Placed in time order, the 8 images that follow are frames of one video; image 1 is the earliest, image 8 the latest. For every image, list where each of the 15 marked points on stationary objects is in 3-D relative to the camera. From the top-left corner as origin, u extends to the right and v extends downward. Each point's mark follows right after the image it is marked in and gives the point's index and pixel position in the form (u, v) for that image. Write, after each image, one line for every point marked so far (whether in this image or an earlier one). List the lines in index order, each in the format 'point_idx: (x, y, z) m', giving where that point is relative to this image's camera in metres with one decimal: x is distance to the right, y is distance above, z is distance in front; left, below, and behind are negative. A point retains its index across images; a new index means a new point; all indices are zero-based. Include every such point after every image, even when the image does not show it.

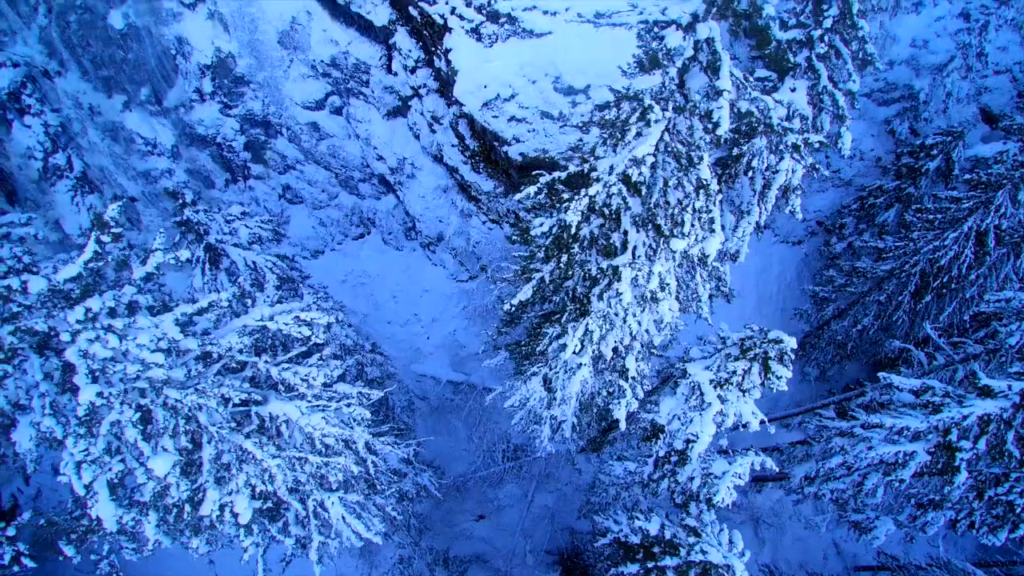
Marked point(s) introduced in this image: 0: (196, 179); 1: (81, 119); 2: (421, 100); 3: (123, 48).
0: (-10.7, +3.7, +17.3) m
1: (-13.4, +5.3, +15.9) m
2: (-2.8, +5.6, +15.2) m
3: (-11.7, +7.2, +15.3) m
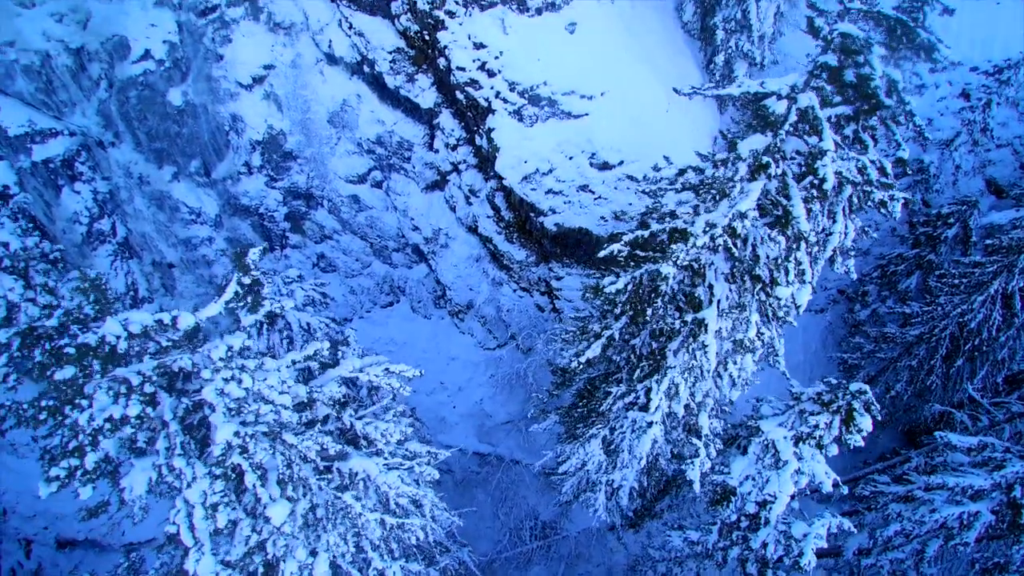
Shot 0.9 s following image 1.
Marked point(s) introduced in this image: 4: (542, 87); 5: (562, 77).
0: (-9.6, +1.4, +17.7) m
1: (-12.3, +3.2, +16.5) m
2: (-1.7, +3.6, +16.1) m
3: (-10.6, +5.2, +16.3) m
4: (+0.8, +5.4, +14.0) m
5: (+1.3, +5.7, +14.0) m
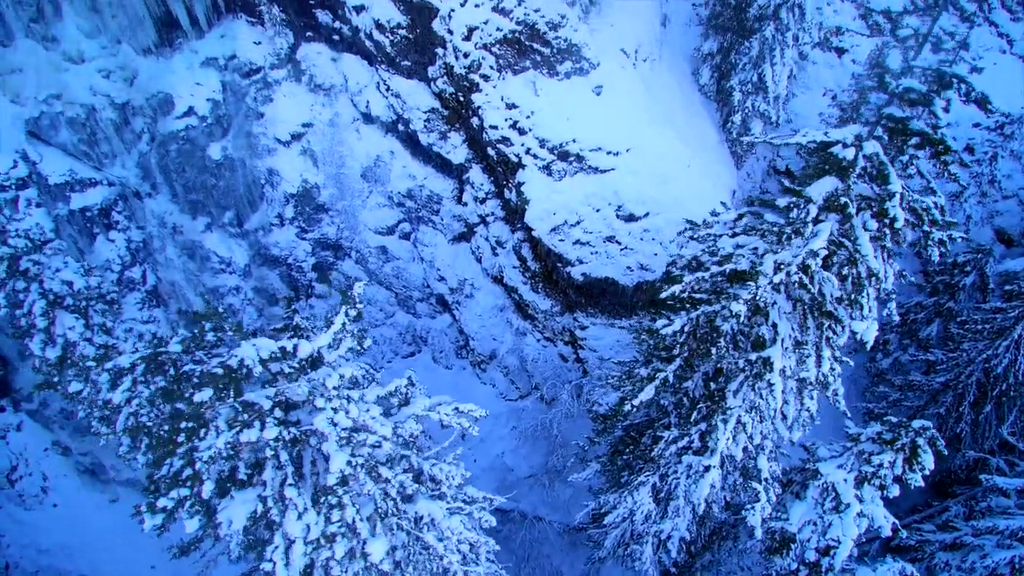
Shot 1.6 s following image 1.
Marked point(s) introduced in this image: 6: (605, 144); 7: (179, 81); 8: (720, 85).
0: (-8.8, -0.3, +17.9) m
1: (-11.4, +1.6, +16.8) m
2: (-0.9, +2.0, +16.6) m
3: (-9.7, +3.6, +16.8) m
4: (+1.7, +4.1, +14.7) m
5: (+2.2, +4.4, +14.8) m
6: (+2.7, +4.2, +14.9) m
7: (-10.4, +6.5, +16.1) m
8: (+6.2, +6.2, +15.6) m
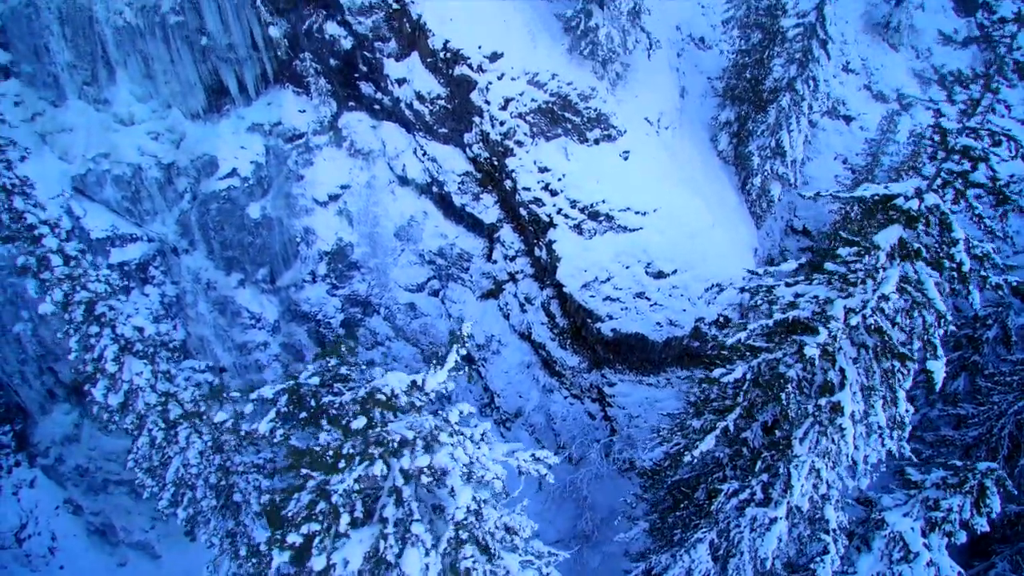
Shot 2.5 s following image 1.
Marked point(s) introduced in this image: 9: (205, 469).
0: (-7.8, -2.3, +17.8) m
1: (-10.4, -0.2, +17.0) m
2: (+0.1, +0.2, +17.0) m
3: (-8.7, +1.8, +17.3) m
4: (+2.7, +2.5, +15.4) m
5: (+3.2, +2.8, +15.5) m
6: (+3.7, +2.5, +15.6) m
7: (-9.4, +4.7, +16.9) m
8: (+7.2, +4.4, +16.6) m
9: (-6.5, -3.9, +11.1) m
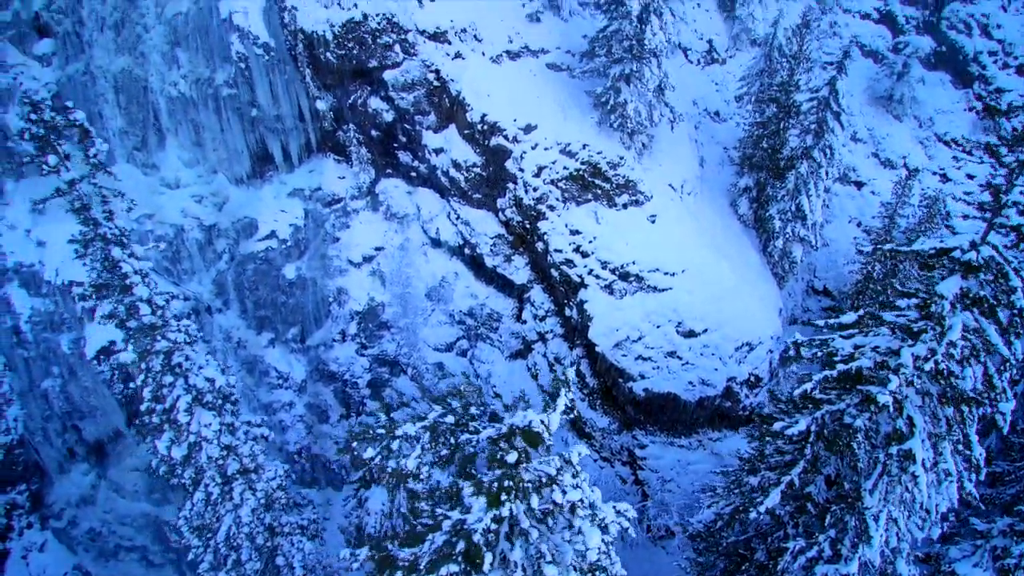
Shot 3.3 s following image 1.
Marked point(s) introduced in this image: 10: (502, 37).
0: (-6.8, -4.3, +17.6) m
1: (-9.4, -2.1, +17.1) m
2: (+1.1, -1.8, +17.1) m
3: (-7.7, -0.2, +17.6) m
4: (+3.7, +0.7, +15.9) m
5: (+4.2, +1.0, +16.0) m
6: (+4.7, +0.7, +16.0) m
7: (-8.4, +2.7, +17.6) m
8: (+8.2, +2.5, +17.3) m
9: (-5.5, -5.0, +10.8) m
10: (-0.2, +8.2, +16.9) m
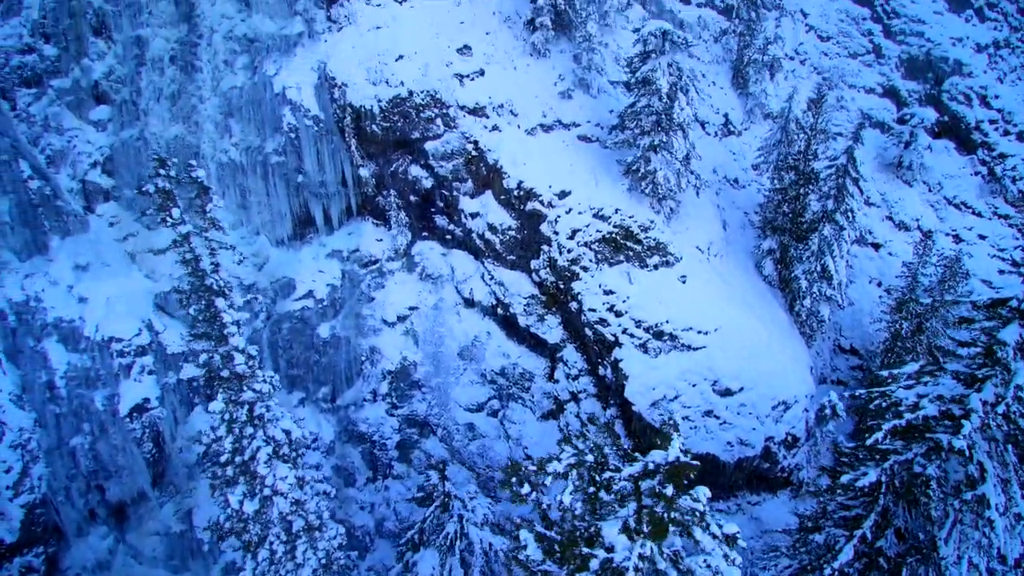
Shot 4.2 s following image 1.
0: (-5.7, -6.3, +17.3) m
1: (-8.3, -4.1, +17.0) m
2: (+2.2, -3.8, +17.1) m
3: (-6.6, -2.2, +17.8) m
4: (+4.8, -1.1, +16.1) m
5: (+5.4, -0.9, +16.3) m
6: (+5.8, -1.1, +16.3) m
7: (-7.3, +0.7, +18.1) m
8: (+9.3, +0.5, +17.8) m
9: (-4.4, -6.2, +10.3) m
10: (+0.9, +6.2, +18.1) m
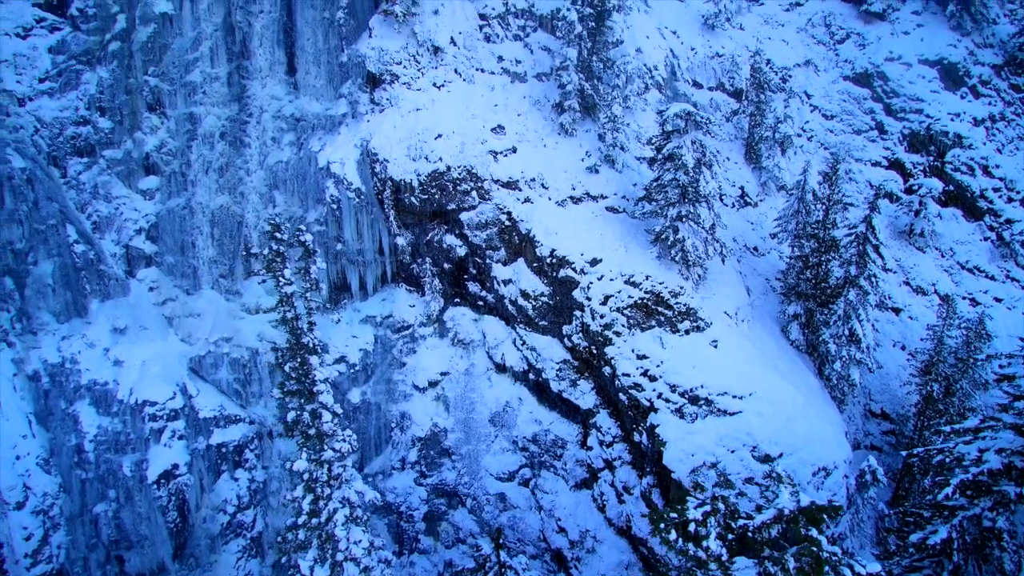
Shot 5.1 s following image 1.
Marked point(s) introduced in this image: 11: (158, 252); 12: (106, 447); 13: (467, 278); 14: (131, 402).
0: (-4.6, -8.5, +16.6) m
1: (-7.2, -6.2, +16.6) m
2: (+3.3, -5.9, +16.7) m
3: (-5.5, -4.5, +17.6) m
4: (+5.9, -3.1, +16.2) m
5: (+6.5, -2.9, +16.4) m
6: (+6.9, -3.2, +16.3) m
7: (-6.2, -1.6, +18.3) m
8: (+10.4, -1.8, +18.0) m
9: (-3.2, -7.4, +9.7) m
10: (+2.0, +3.8, +19.1) m
11: (-12.4, +1.3, +18.1) m
12: (-12.1, -4.8, +15.4) m
13: (-1.8, +0.4, +19.0) m
14: (-11.7, -3.5, +15.9) m
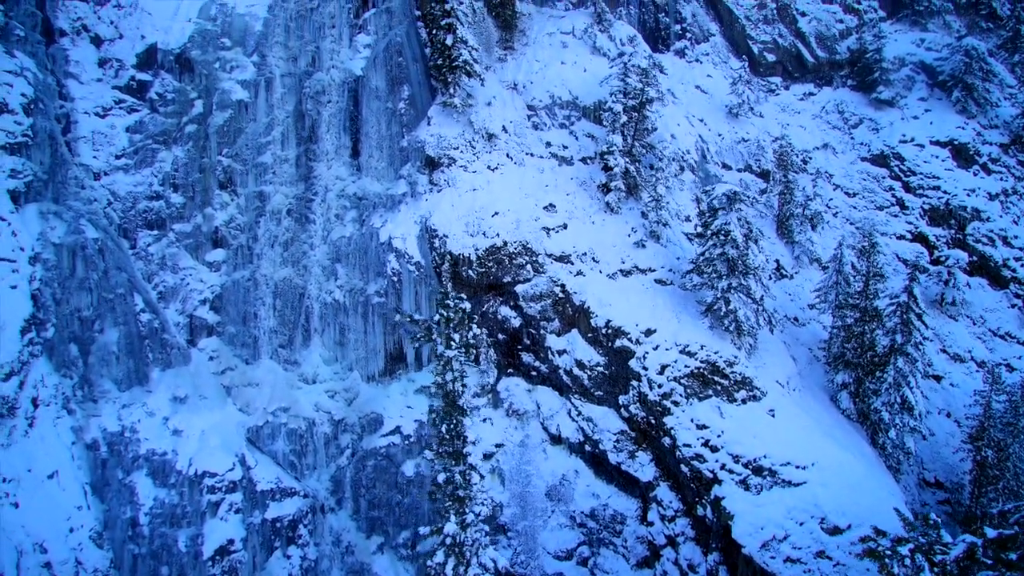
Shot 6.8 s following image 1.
0: (-2.7, -10.7, +15.7) m
1: (-5.3, -8.4, +16.0) m
2: (+5.3, -8.1, +16.3) m
3: (-3.6, -6.9, +17.3) m
4: (+7.8, -5.3, +16.1) m
5: (+8.4, -5.1, +16.3) m
6: (+8.8, -5.4, +16.3) m
7: (-4.3, -4.1, +18.4) m
8: (+12.3, -4.3, +18.2) m
9: (-1.3, -8.6, +9.1) m
10: (+3.9, +1.1, +19.9) m
11: (-10.5, -1.2, +18.5) m
12: (-10.2, -6.8, +15.0) m
13: (+0.2, -2.2, +19.4) m
14: (-9.8, -5.7, +15.6) m
